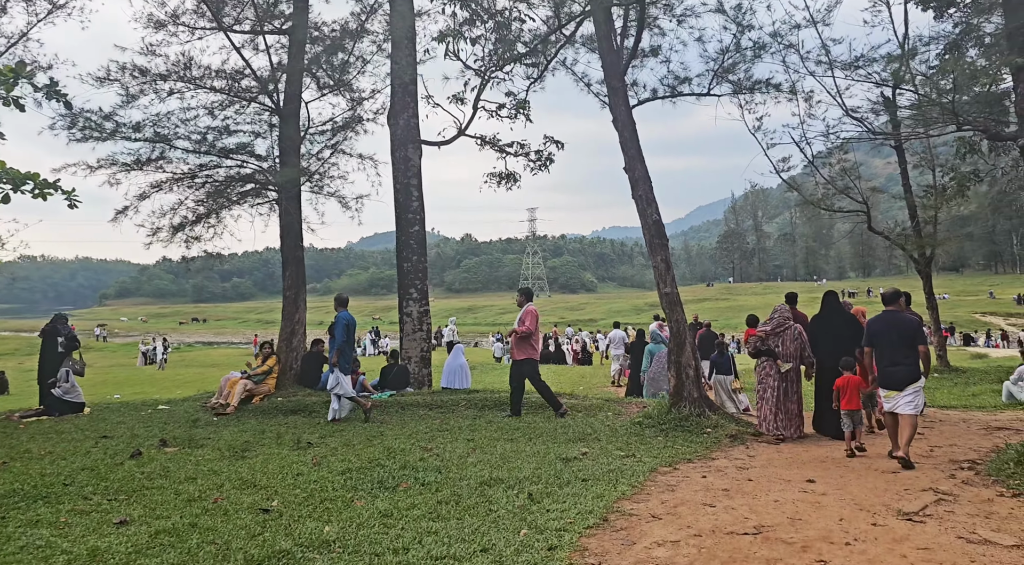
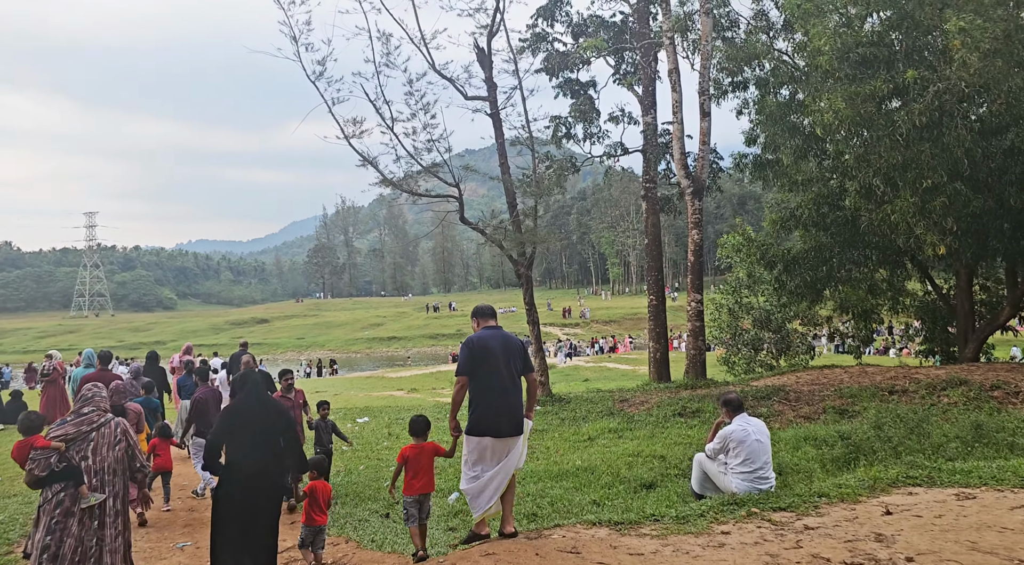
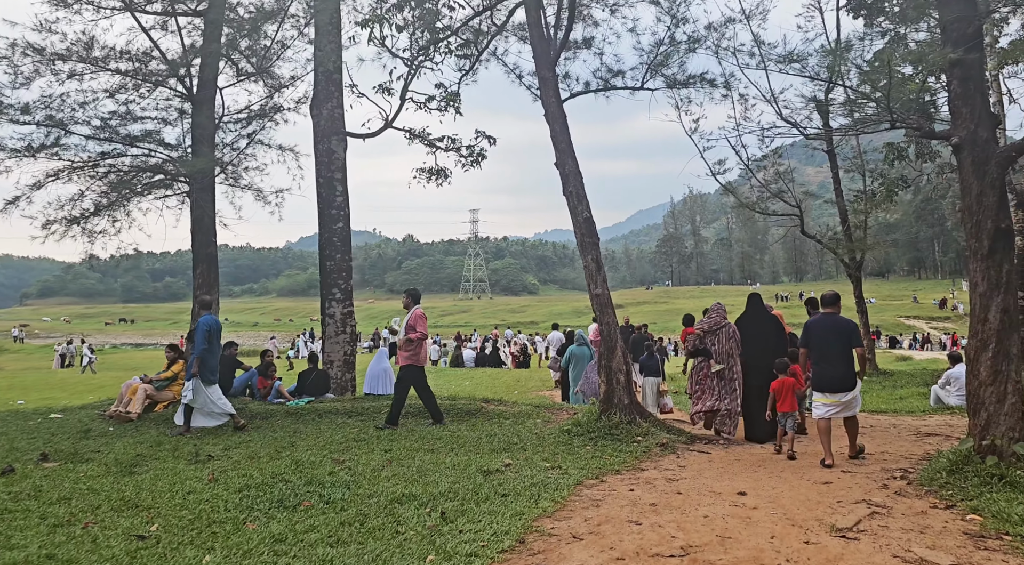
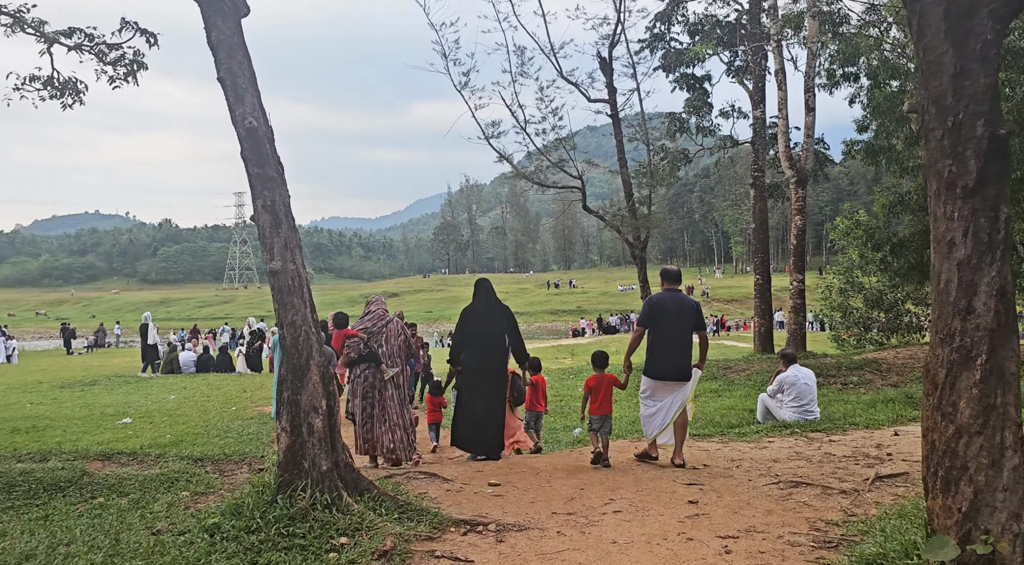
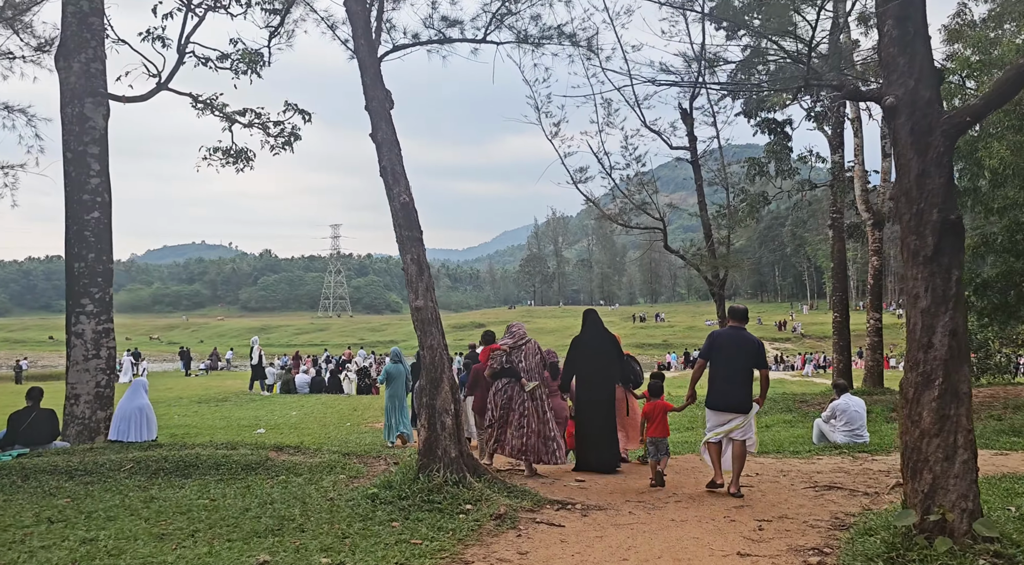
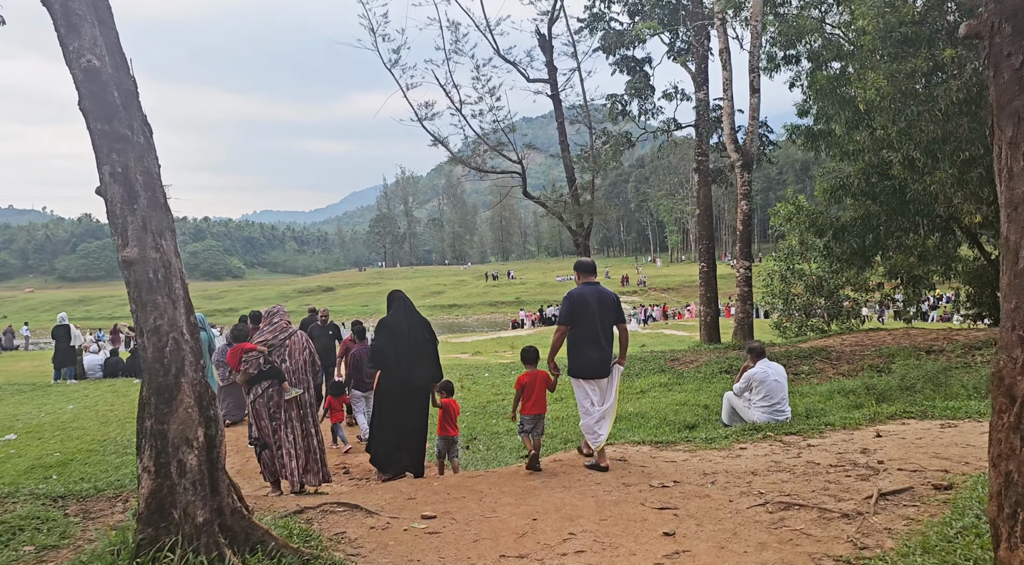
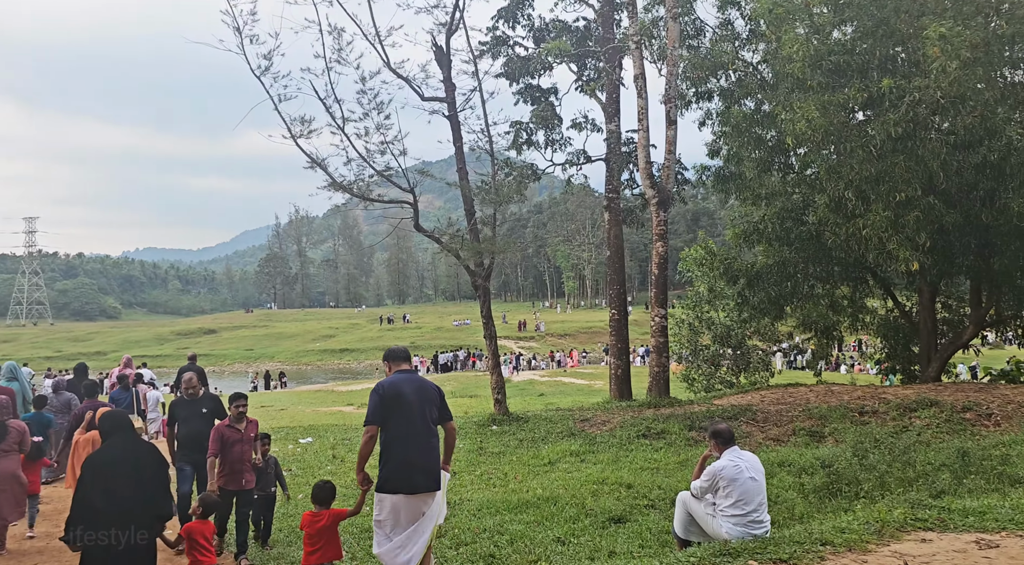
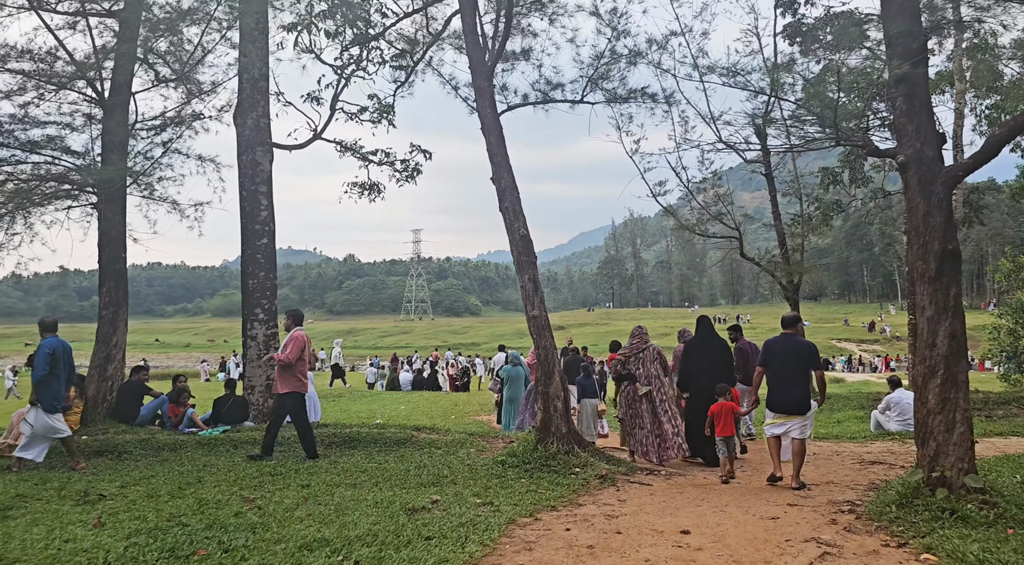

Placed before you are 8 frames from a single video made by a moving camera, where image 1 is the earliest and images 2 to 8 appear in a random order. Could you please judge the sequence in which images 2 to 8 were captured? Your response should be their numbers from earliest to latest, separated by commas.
3, 8, 5, 4, 6, 2, 7
